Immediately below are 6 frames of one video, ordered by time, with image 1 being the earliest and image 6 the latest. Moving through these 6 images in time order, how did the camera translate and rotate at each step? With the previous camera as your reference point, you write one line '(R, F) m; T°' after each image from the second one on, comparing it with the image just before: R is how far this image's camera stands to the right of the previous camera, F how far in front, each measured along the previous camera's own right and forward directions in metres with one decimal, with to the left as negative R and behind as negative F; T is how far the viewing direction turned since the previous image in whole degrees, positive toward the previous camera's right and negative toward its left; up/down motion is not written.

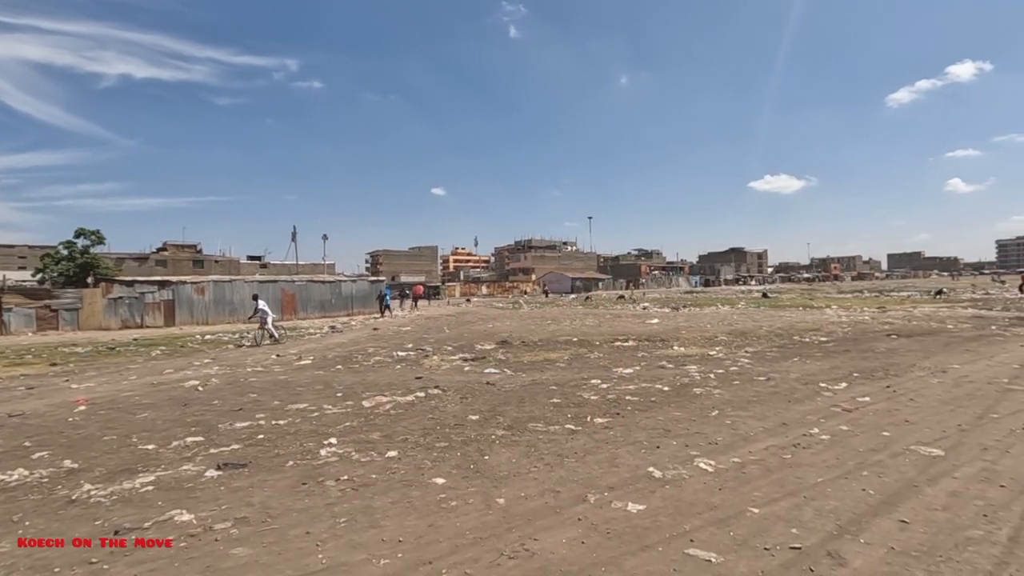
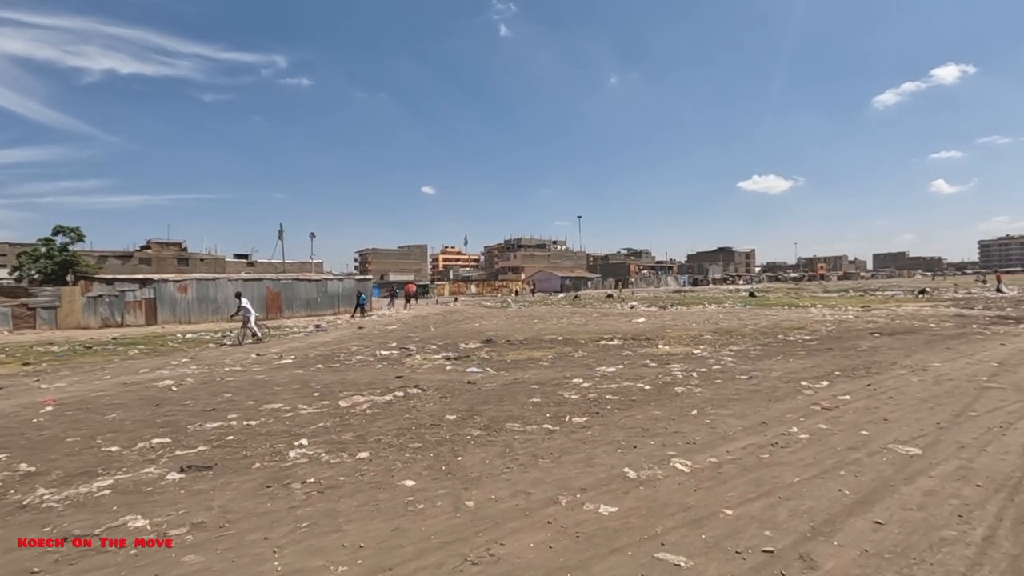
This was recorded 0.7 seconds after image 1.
(+0.2, +0.1) m; +1°
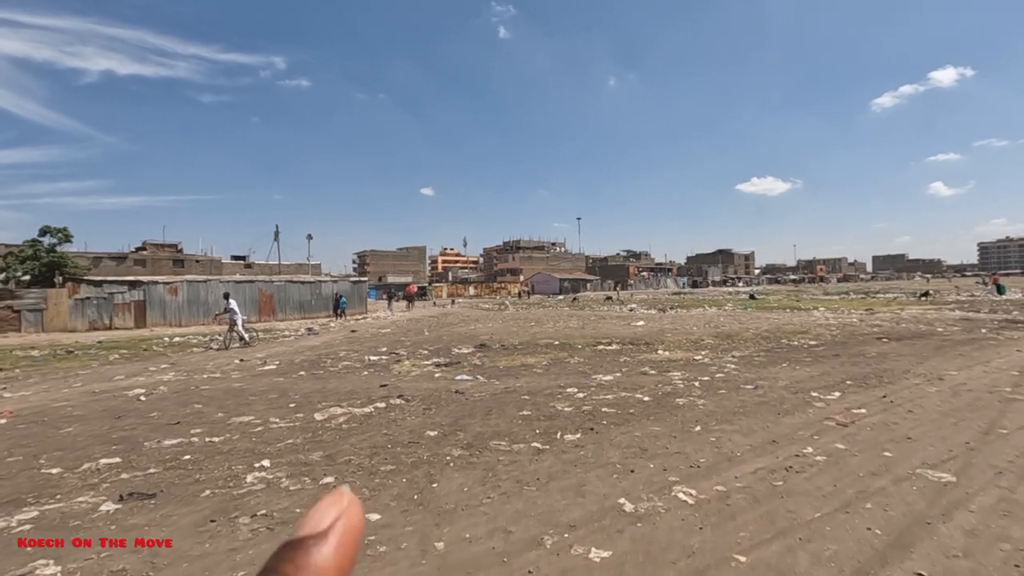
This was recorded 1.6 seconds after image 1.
(+0.2, +0.6) m; 0°
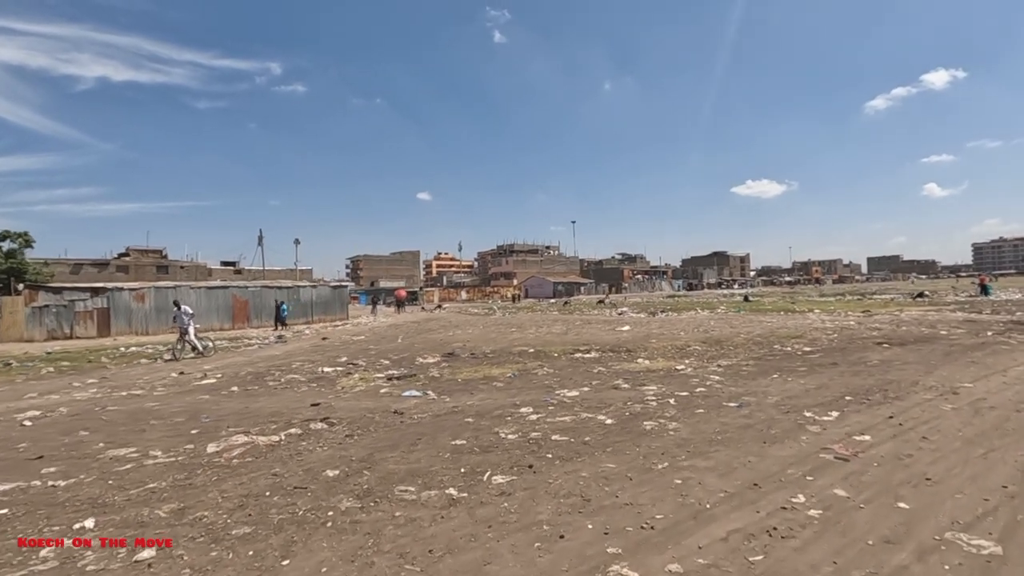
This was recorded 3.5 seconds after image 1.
(+0.8, +1.3) m; 0°
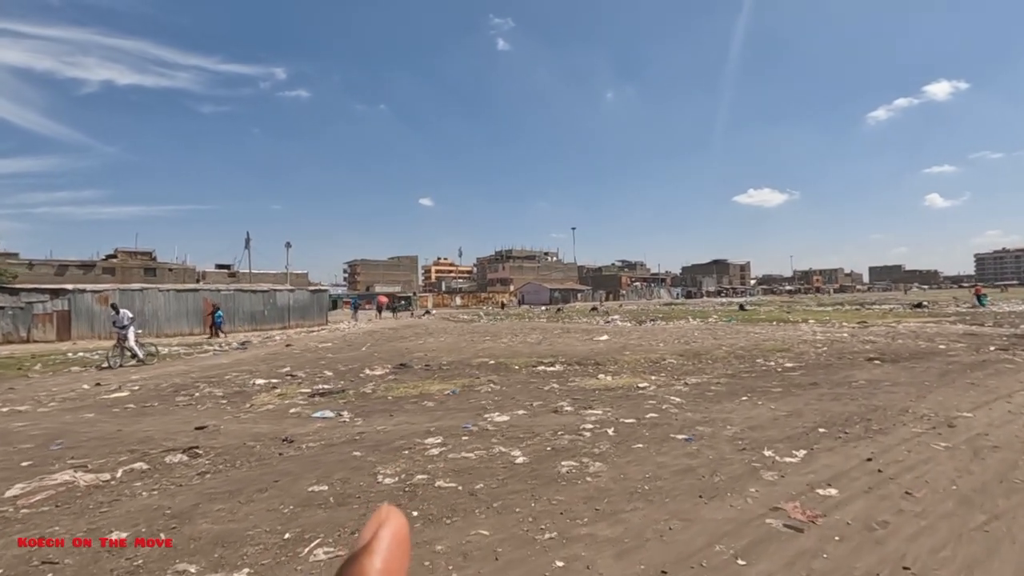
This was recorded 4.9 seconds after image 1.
(+1.1, +1.3) m; 0°
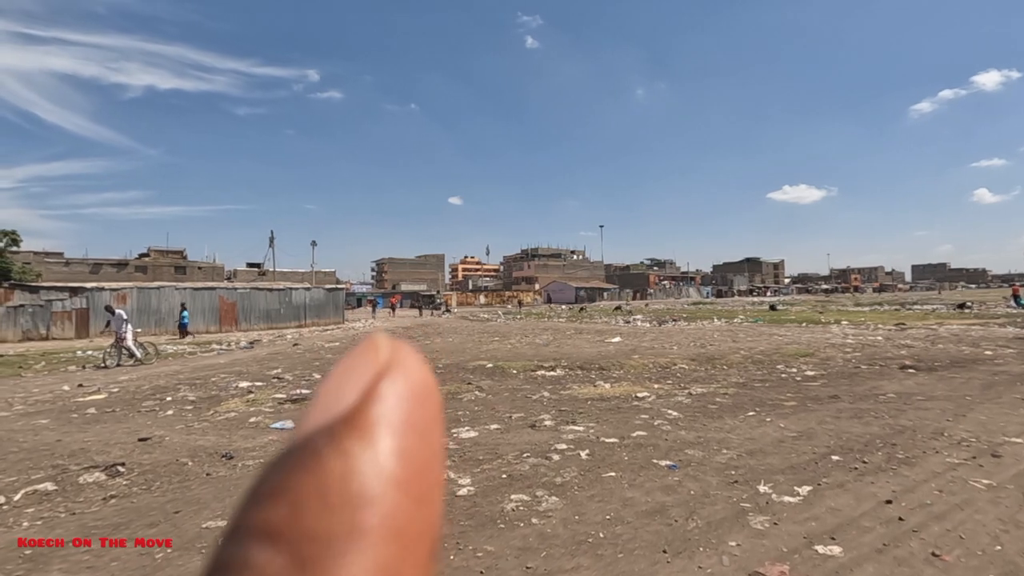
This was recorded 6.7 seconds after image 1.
(+0.7, +0.9) m; -3°
